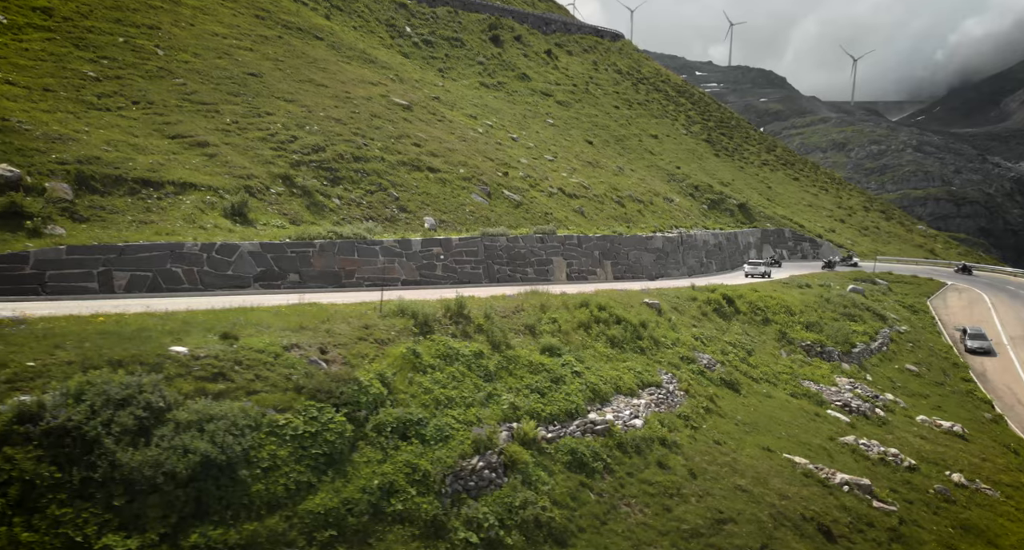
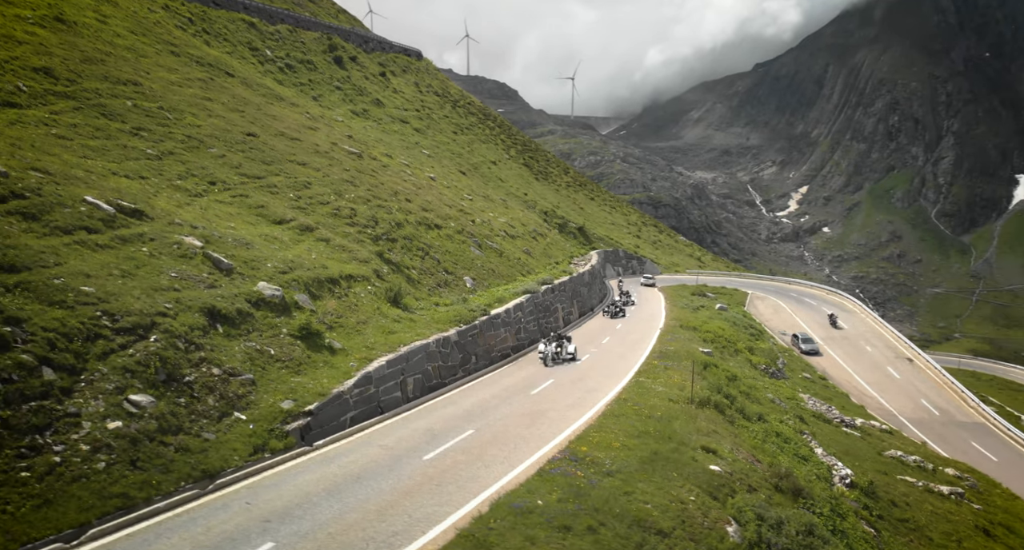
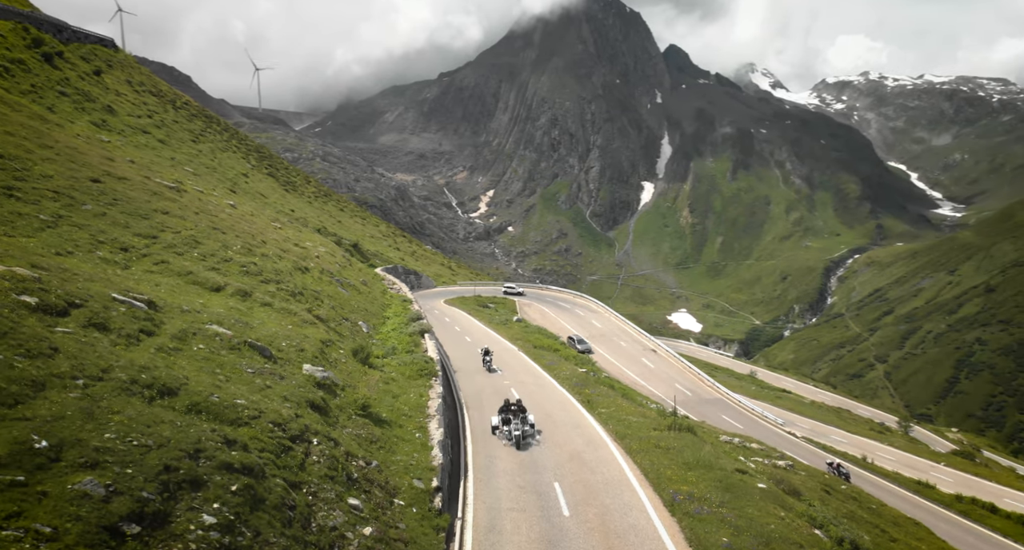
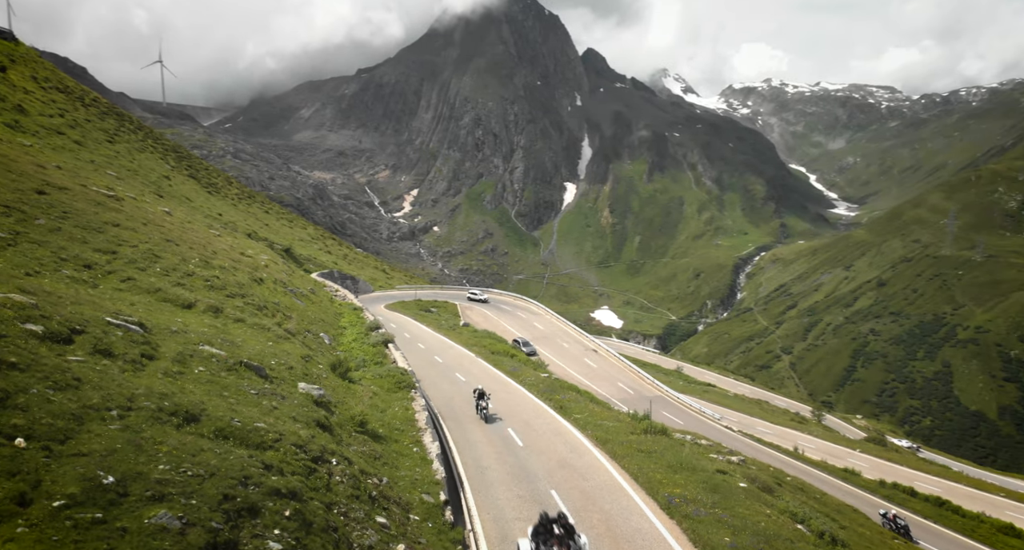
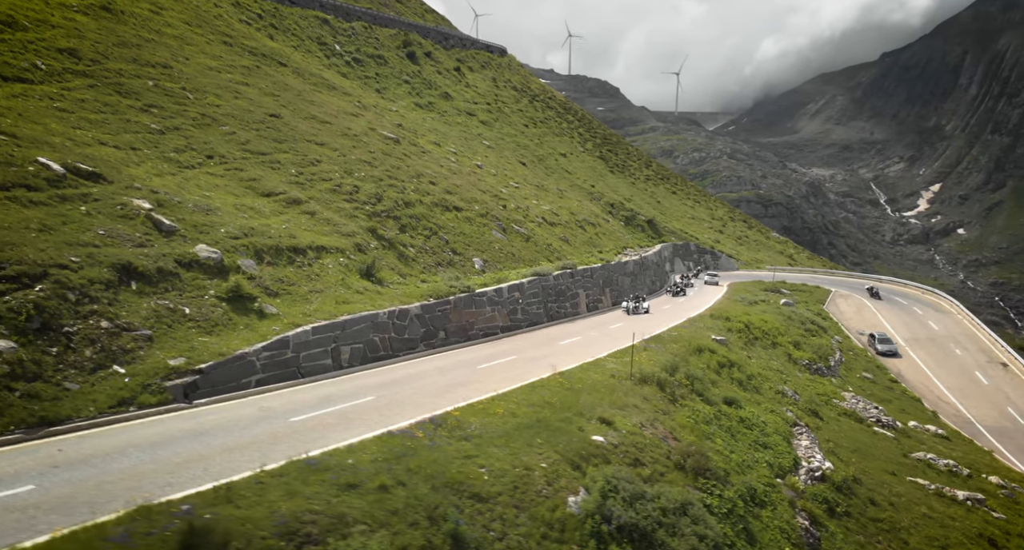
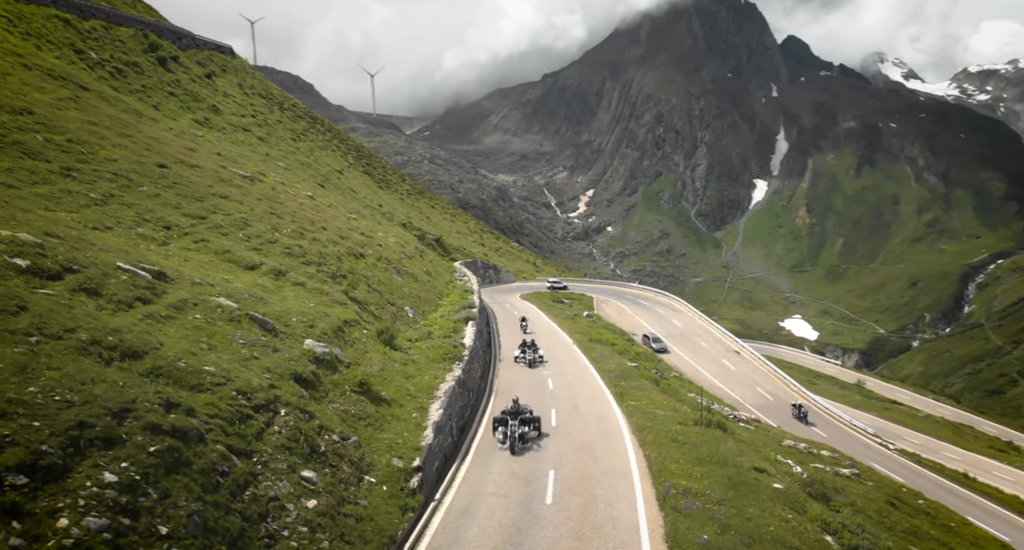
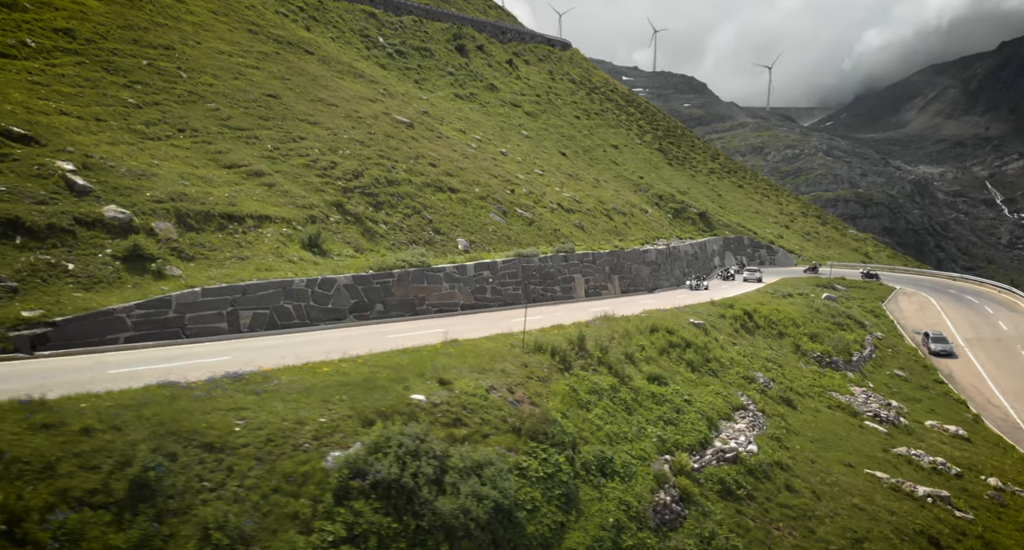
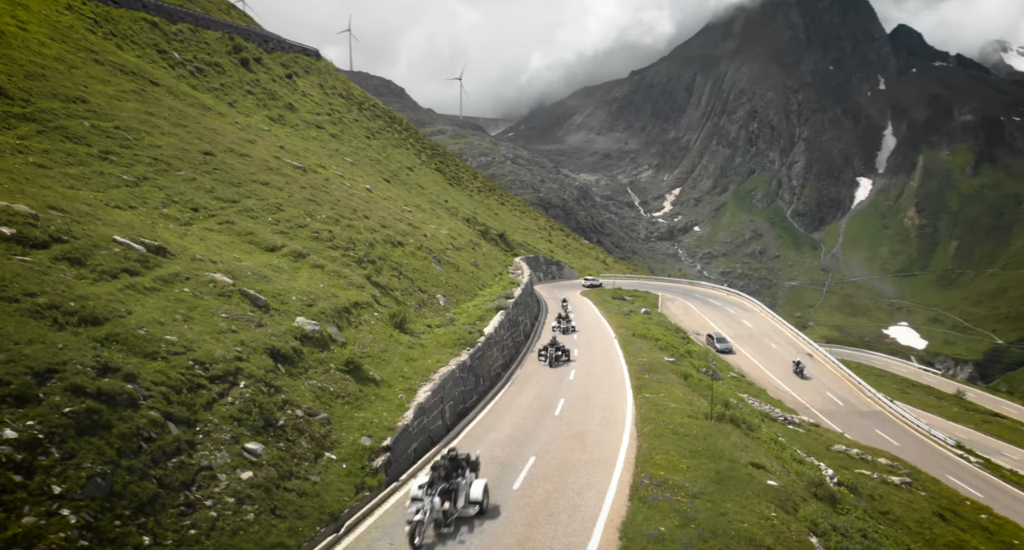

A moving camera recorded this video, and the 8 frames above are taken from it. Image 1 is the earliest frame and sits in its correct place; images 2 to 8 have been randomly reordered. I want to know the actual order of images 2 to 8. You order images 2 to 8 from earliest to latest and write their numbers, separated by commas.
7, 5, 2, 8, 6, 3, 4
